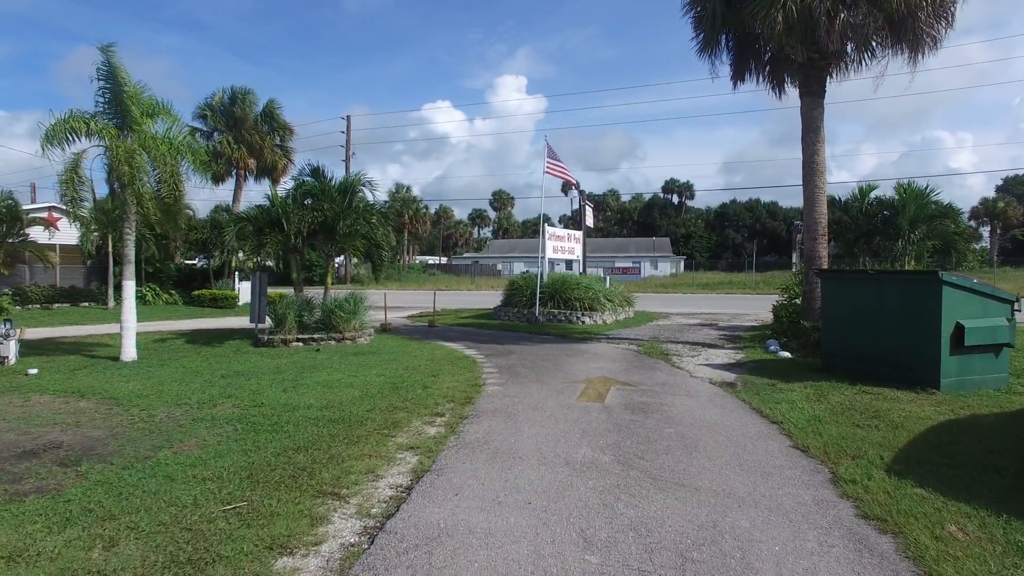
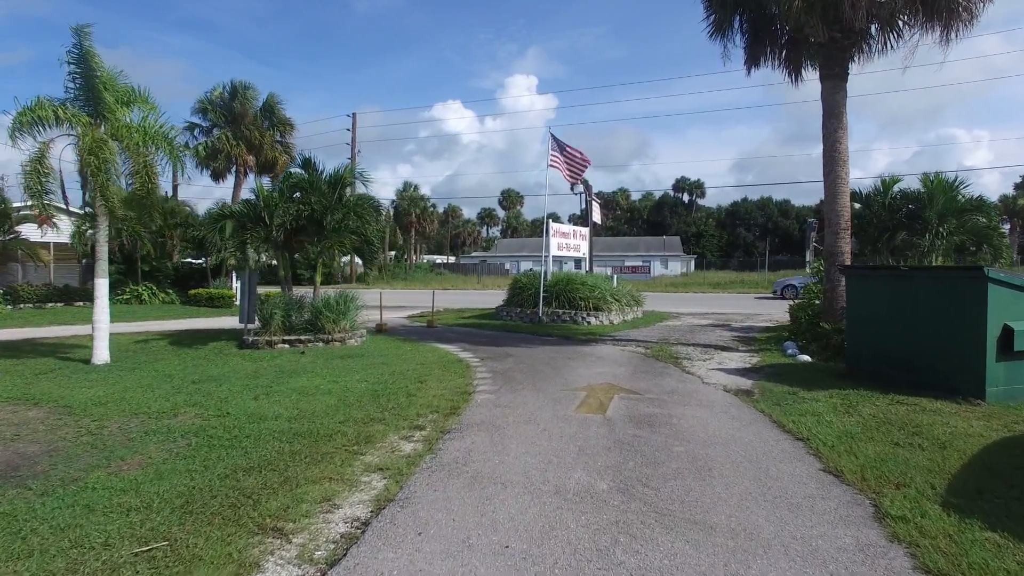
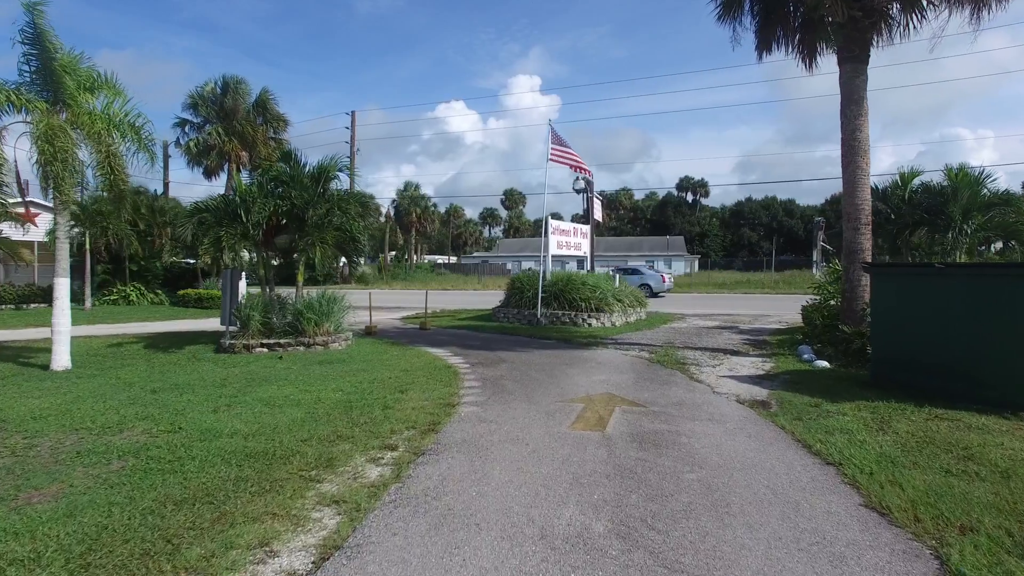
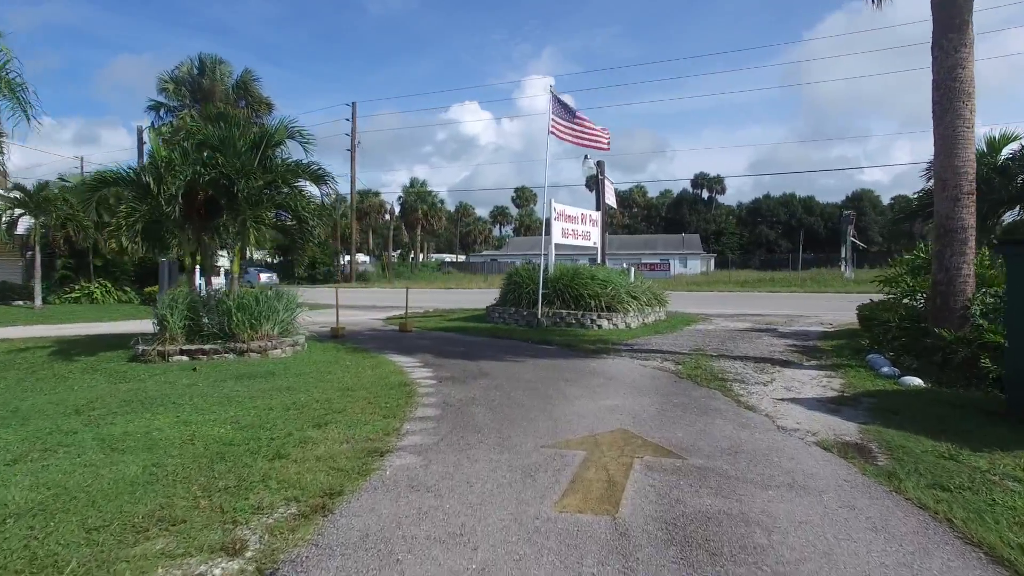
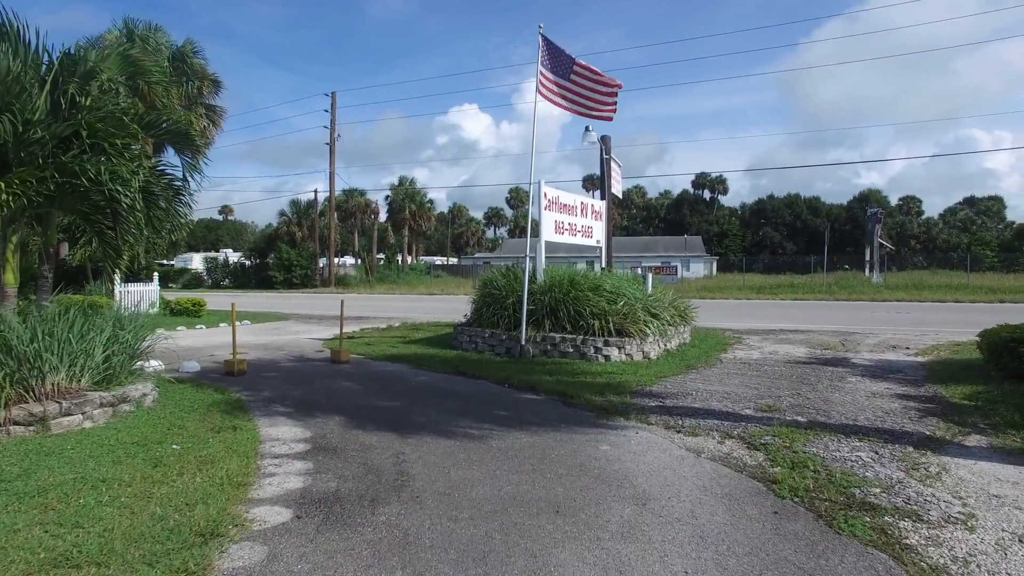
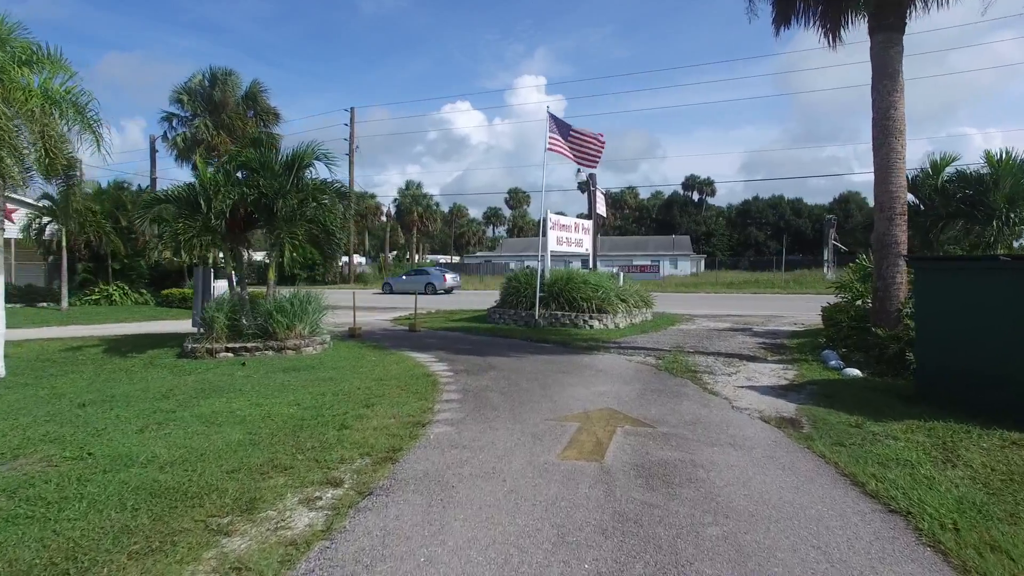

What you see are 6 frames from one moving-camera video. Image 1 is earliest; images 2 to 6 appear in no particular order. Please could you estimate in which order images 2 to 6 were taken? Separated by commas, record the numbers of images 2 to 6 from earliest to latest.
2, 3, 6, 4, 5
